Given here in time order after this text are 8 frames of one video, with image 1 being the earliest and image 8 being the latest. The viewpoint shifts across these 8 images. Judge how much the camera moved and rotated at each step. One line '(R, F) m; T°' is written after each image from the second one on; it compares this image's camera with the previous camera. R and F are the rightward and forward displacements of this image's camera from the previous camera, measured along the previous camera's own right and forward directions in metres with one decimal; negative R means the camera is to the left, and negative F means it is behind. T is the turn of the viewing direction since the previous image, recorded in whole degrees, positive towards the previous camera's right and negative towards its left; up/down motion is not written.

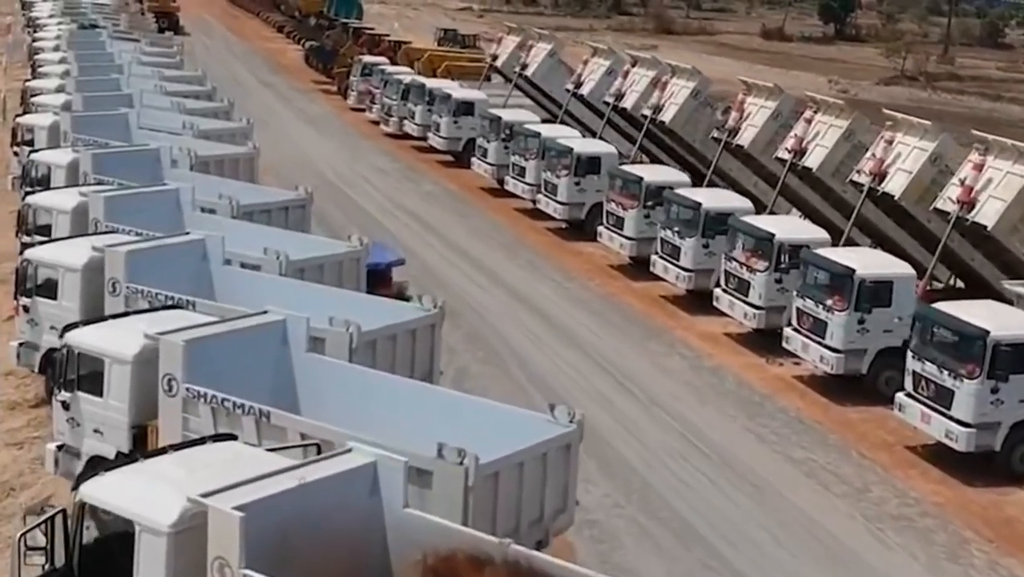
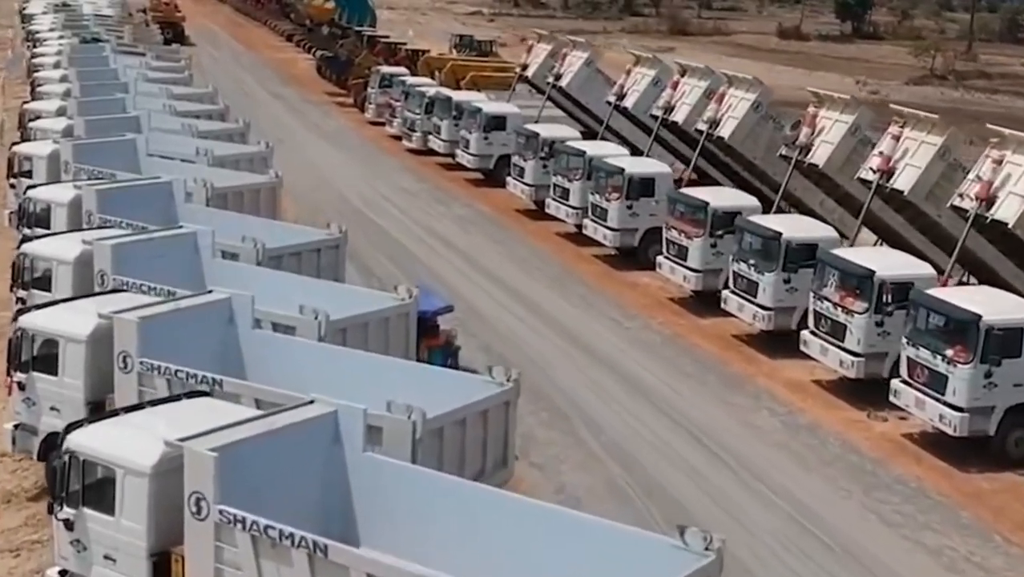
(-0.7, +2.8) m; 0°
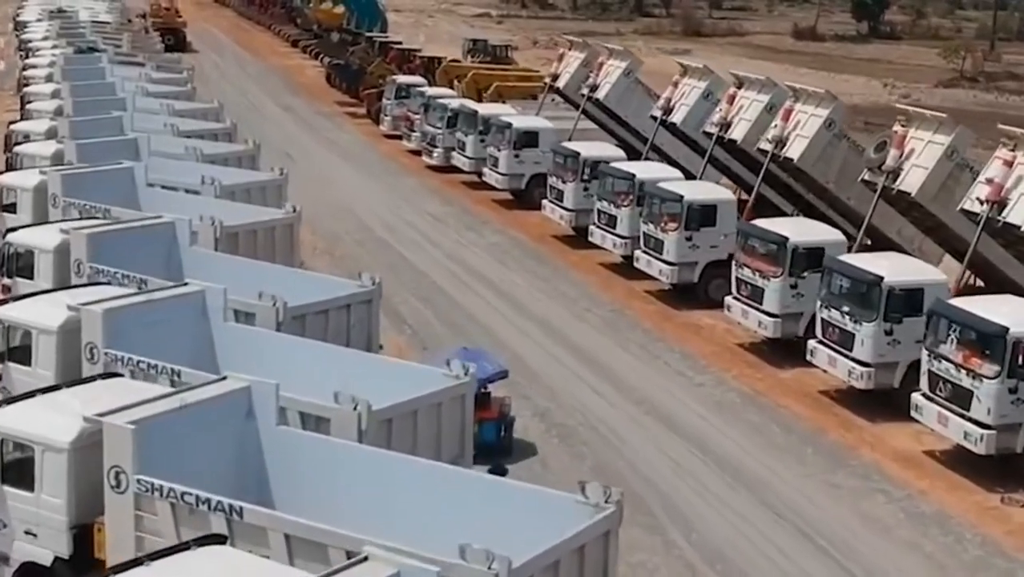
(-0.7, +3.1) m; 0°
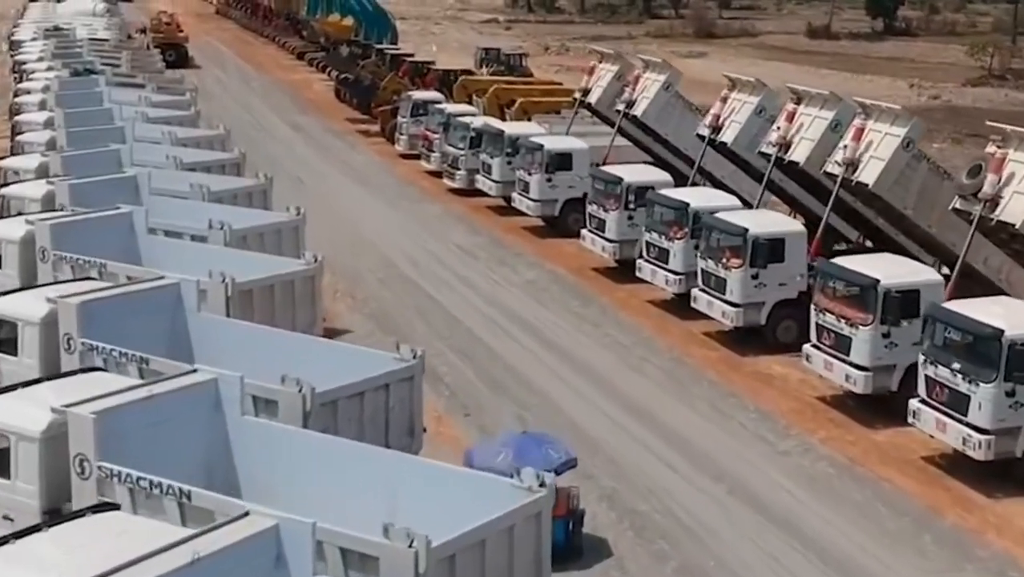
(-0.6, +2.7) m; 0°
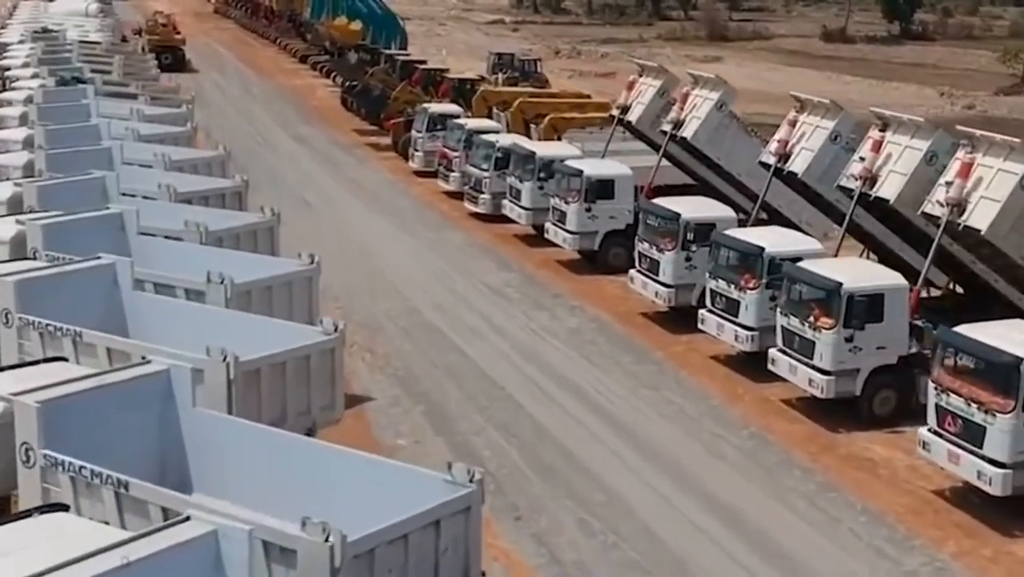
(-0.7, +3.4) m; 0°
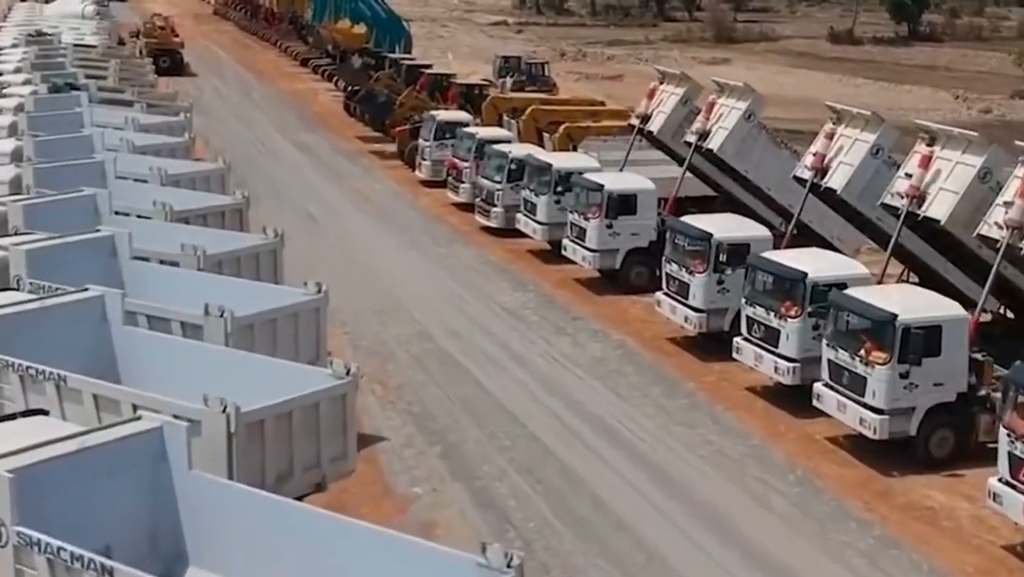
(-0.3, +1.6) m; 0°
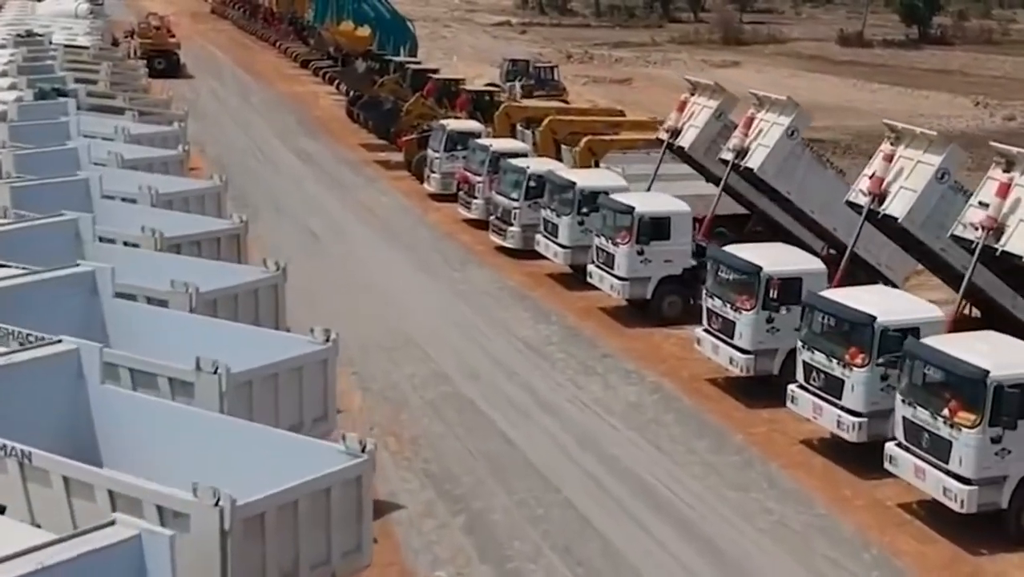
(-0.4, +2.2) m; 0°
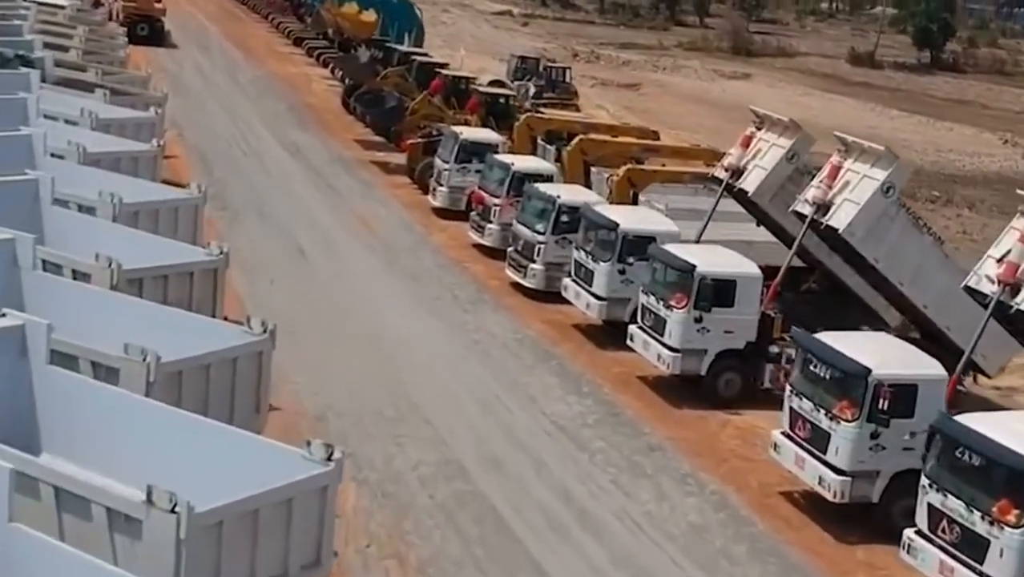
(-0.9, +4.2) m; +1°
